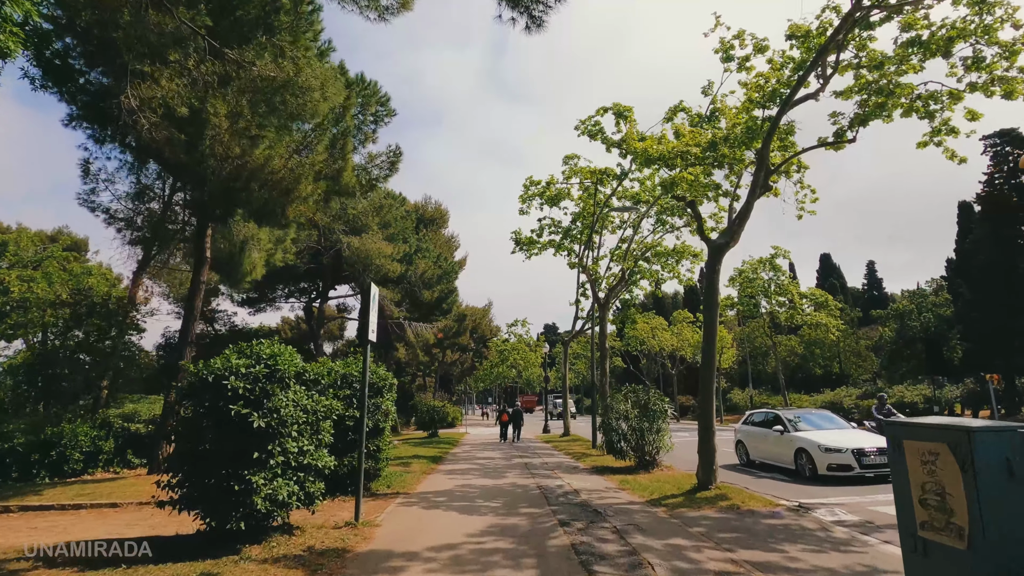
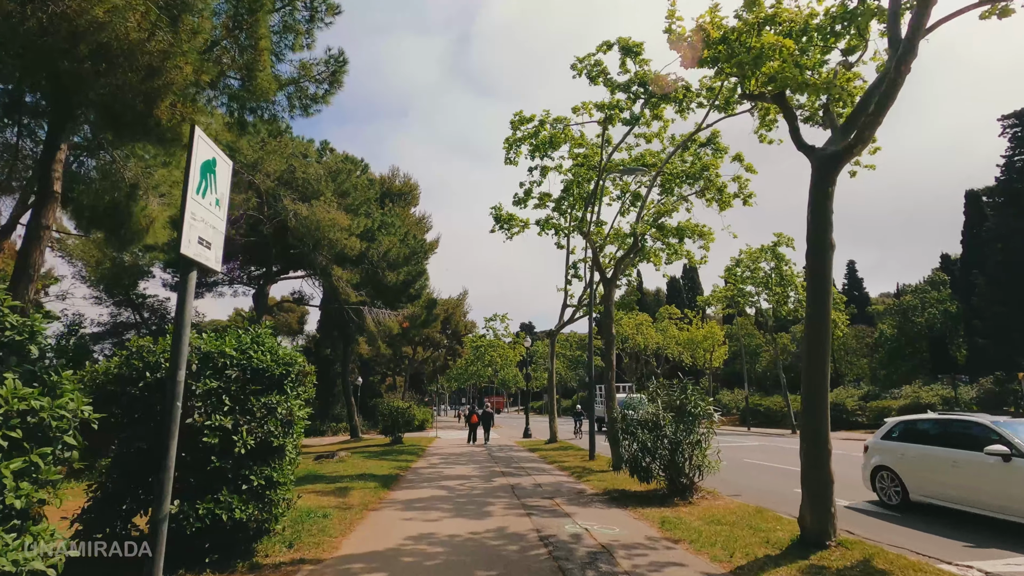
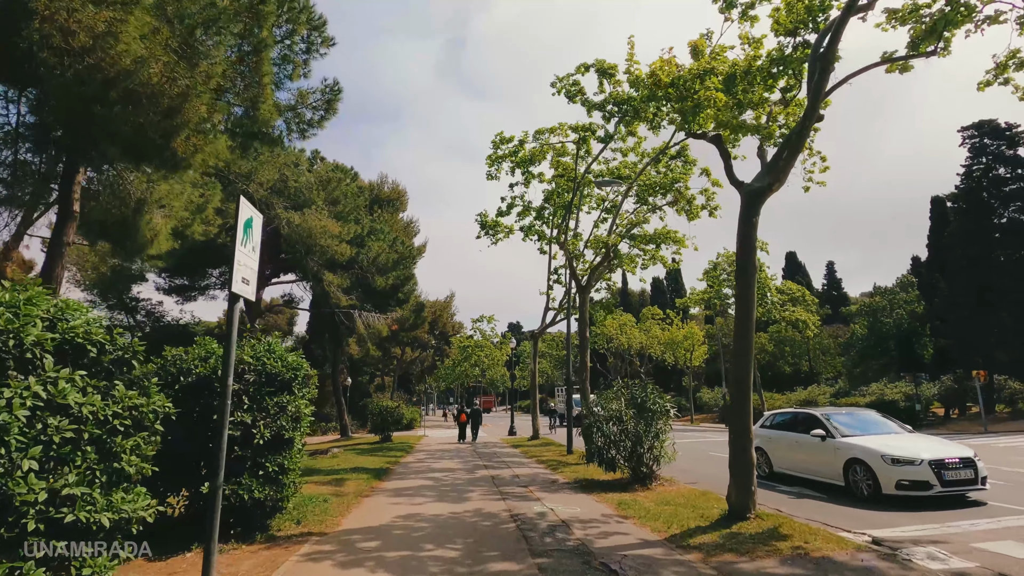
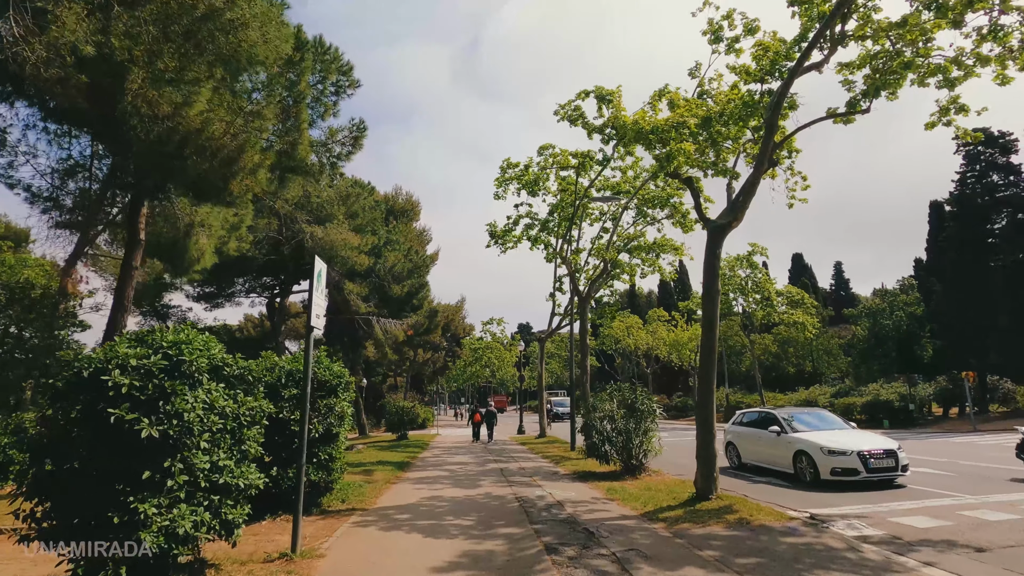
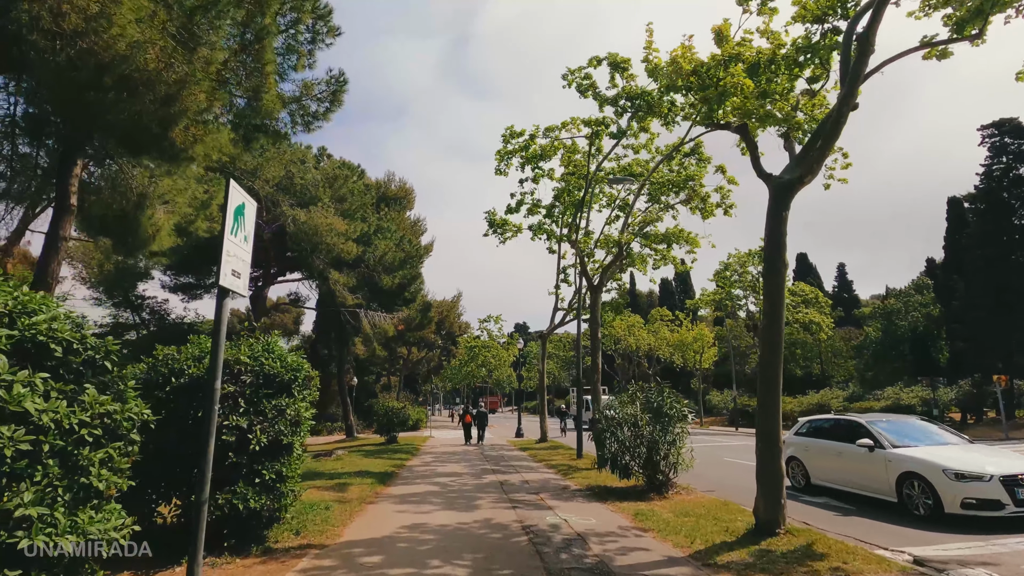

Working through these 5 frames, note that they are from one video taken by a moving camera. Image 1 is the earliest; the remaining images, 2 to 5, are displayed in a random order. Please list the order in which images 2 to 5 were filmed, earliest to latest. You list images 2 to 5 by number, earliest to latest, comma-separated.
4, 3, 5, 2
